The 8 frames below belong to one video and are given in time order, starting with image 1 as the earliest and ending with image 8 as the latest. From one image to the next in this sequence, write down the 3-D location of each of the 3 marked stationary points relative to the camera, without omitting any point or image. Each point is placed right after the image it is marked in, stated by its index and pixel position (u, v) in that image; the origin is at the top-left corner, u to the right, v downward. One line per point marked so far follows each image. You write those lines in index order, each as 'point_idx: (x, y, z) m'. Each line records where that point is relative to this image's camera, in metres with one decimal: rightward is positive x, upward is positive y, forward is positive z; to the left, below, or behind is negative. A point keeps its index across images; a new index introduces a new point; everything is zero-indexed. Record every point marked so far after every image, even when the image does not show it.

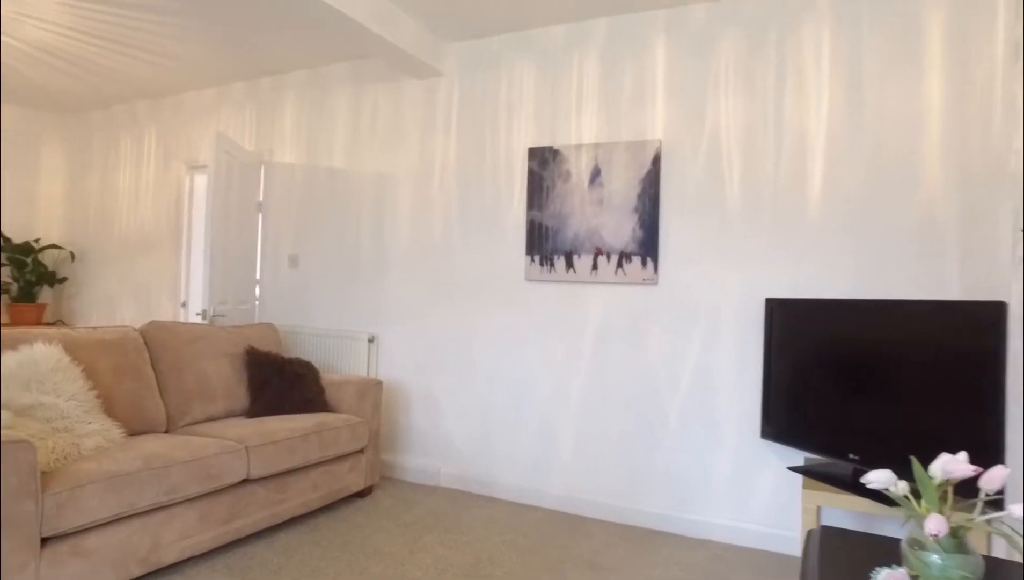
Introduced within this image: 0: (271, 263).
0: (-1.6, +0.2, +4.4) m
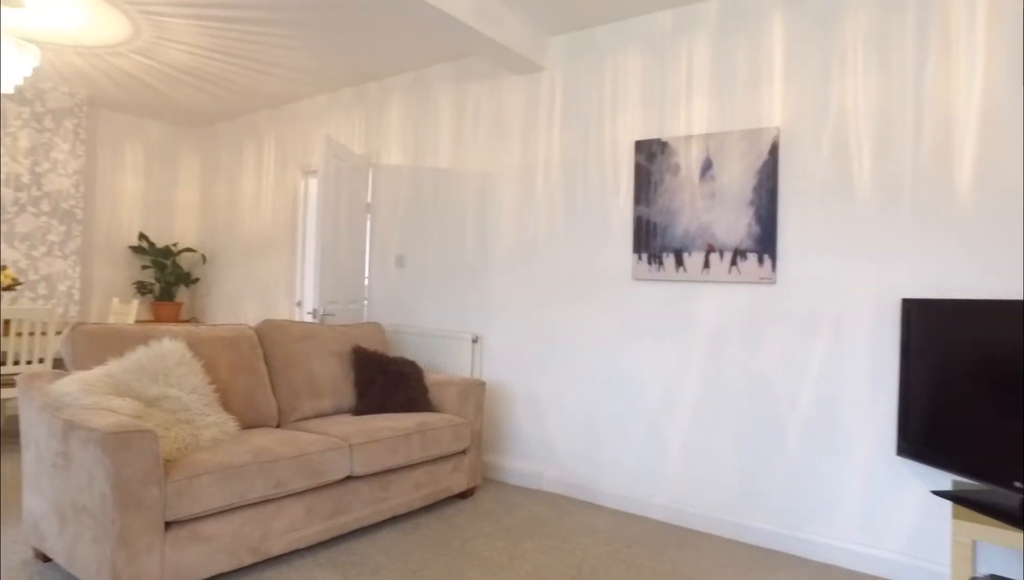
0: (-0.9, +0.2, +4.6) m
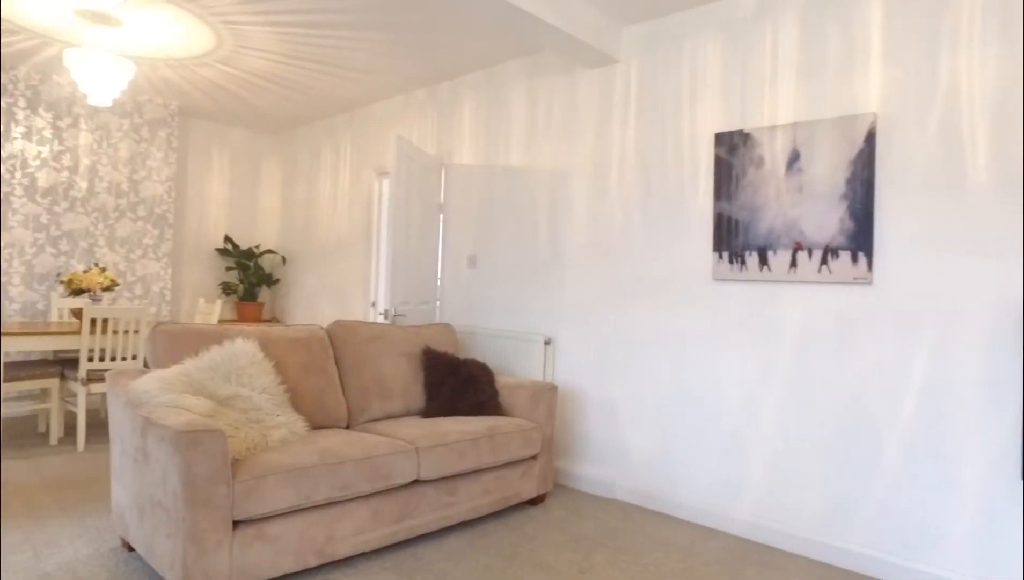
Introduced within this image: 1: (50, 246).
0: (-0.4, +0.2, +4.5) m
1: (-3.3, +0.3, +4.9) m
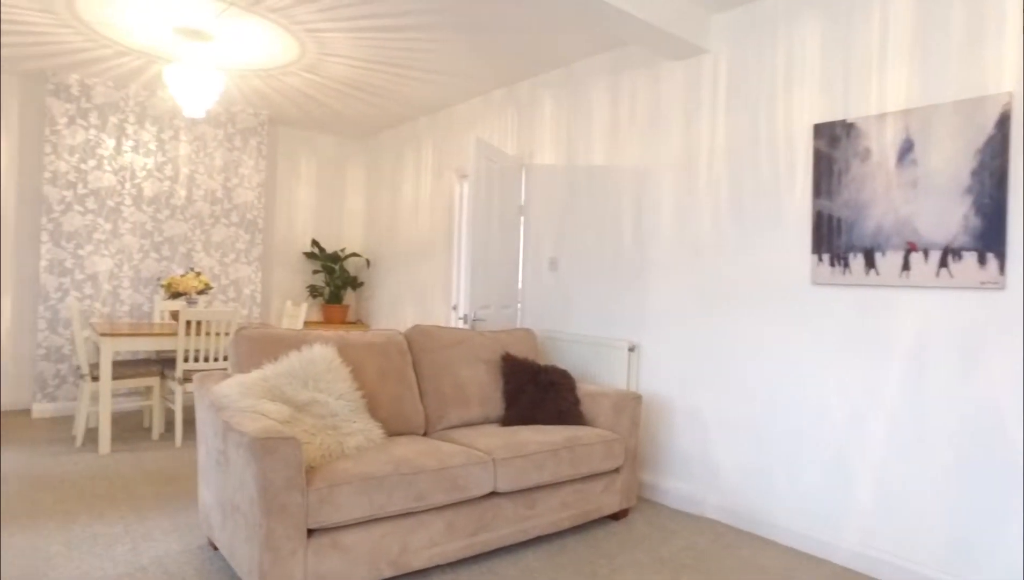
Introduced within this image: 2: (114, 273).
0: (+0.1, +0.1, +4.4) m
1: (-2.7, +0.3, +5.1) m
2: (-3.0, +0.1, +5.0) m
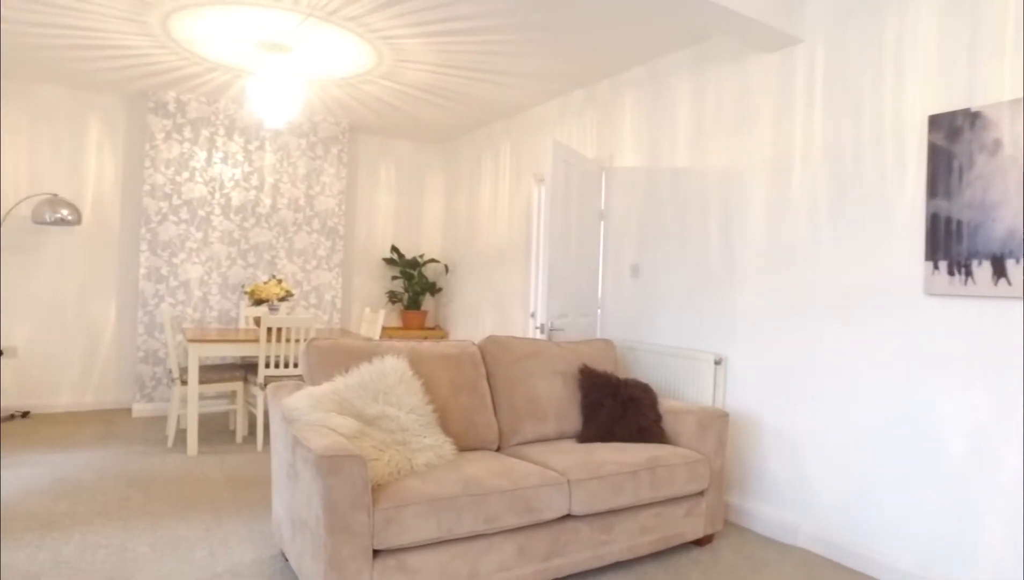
0: (+0.6, +0.1, +4.3) m
1: (-2.1, +0.2, +5.3) m
2: (-2.4, +0.1, +5.2) m
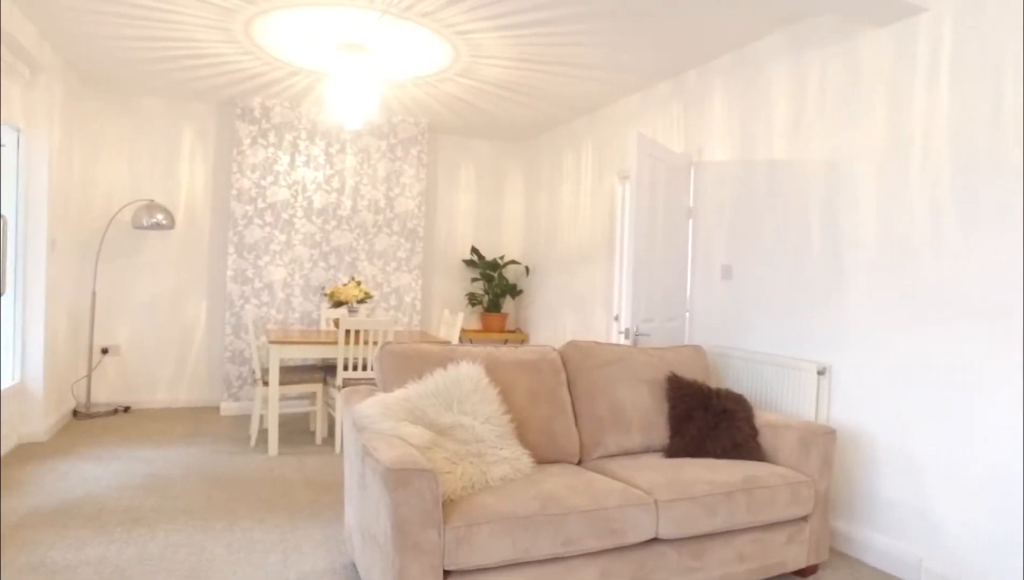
0: (+1.1, +0.1, +4.0) m
1: (-1.5, +0.2, +5.3) m
2: (-1.8, +0.1, +5.2) m
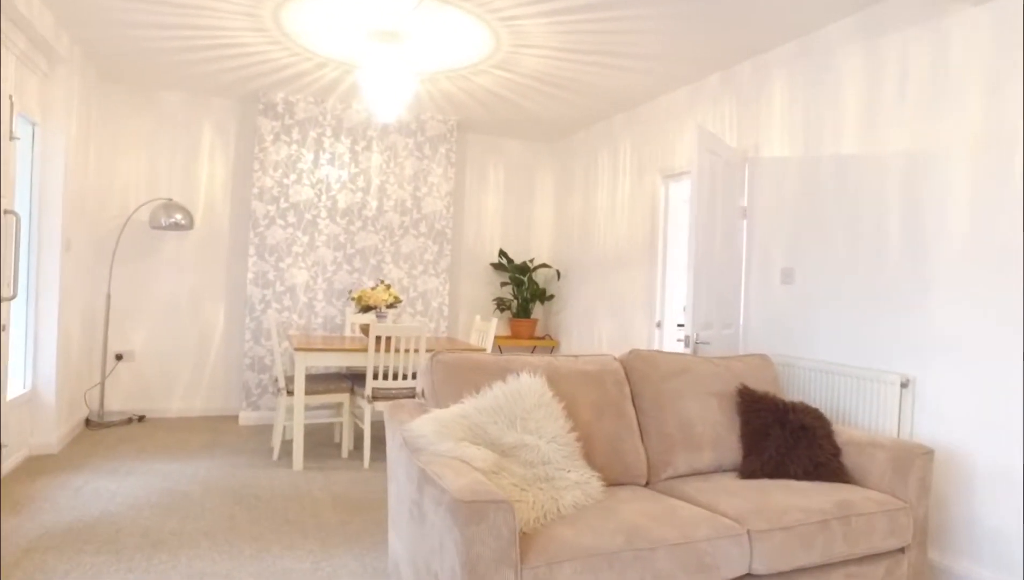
0: (+1.4, +0.1, +3.7) m
1: (-1.3, +0.2, +5.1) m
2: (-1.5, 0.0, +5.0) m
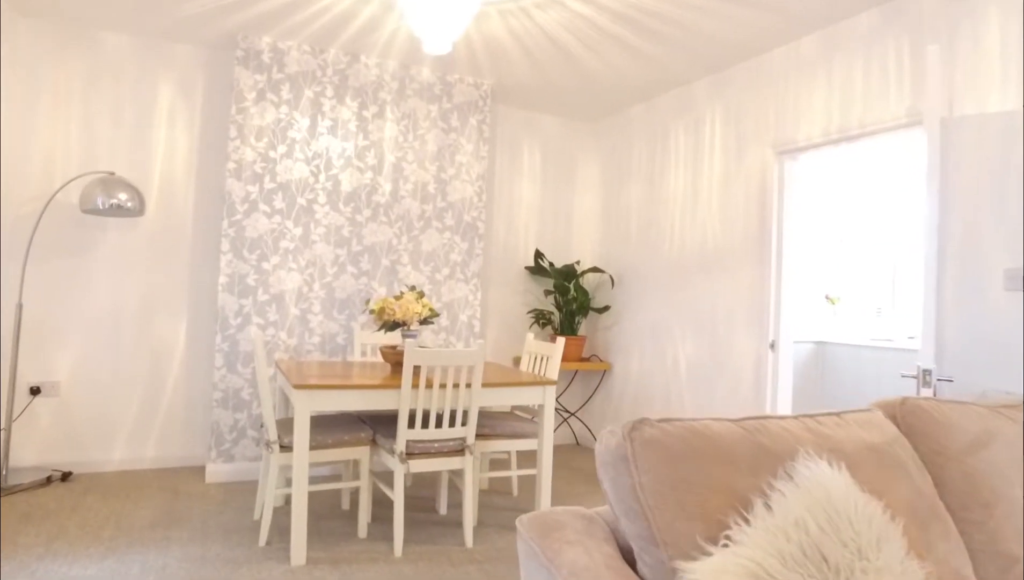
0: (+1.8, 0.0, +2.6) m
1: (-0.9, +0.1, +3.9) m
2: (-1.2, 0.0, +3.7) m
